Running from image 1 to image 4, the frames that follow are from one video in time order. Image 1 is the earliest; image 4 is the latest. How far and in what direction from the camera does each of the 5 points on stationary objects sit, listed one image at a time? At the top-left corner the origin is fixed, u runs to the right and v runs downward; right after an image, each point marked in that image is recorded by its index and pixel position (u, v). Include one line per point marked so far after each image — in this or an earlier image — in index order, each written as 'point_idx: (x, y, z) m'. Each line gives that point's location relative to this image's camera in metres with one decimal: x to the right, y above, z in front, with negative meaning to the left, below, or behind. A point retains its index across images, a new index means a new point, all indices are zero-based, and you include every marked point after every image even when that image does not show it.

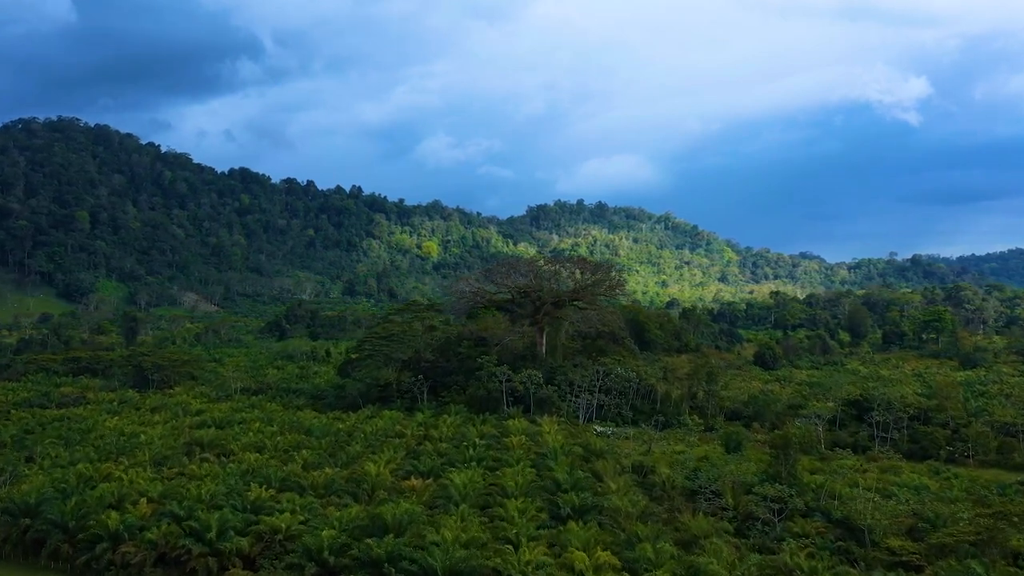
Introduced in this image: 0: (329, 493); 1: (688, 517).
0: (-4.6, -5.2, +16.6) m
1: (+4.0, -5.3, +15.1) m
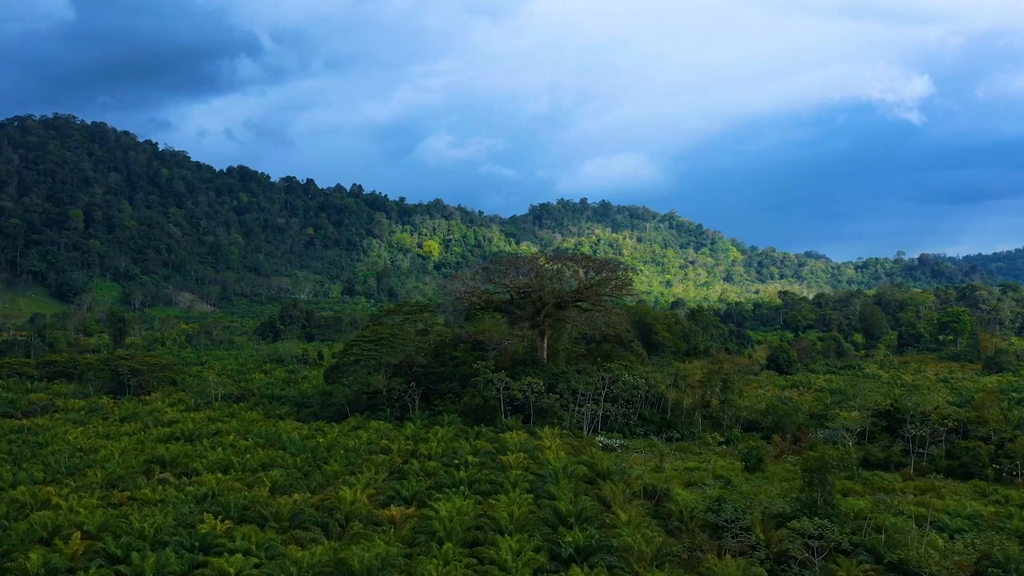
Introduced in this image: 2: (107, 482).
0: (-4.8, -5.2, +14.4) m
1: (+3.9, -5.3, +12.9) m
2: (-10.9, -5.2, +17.8) m
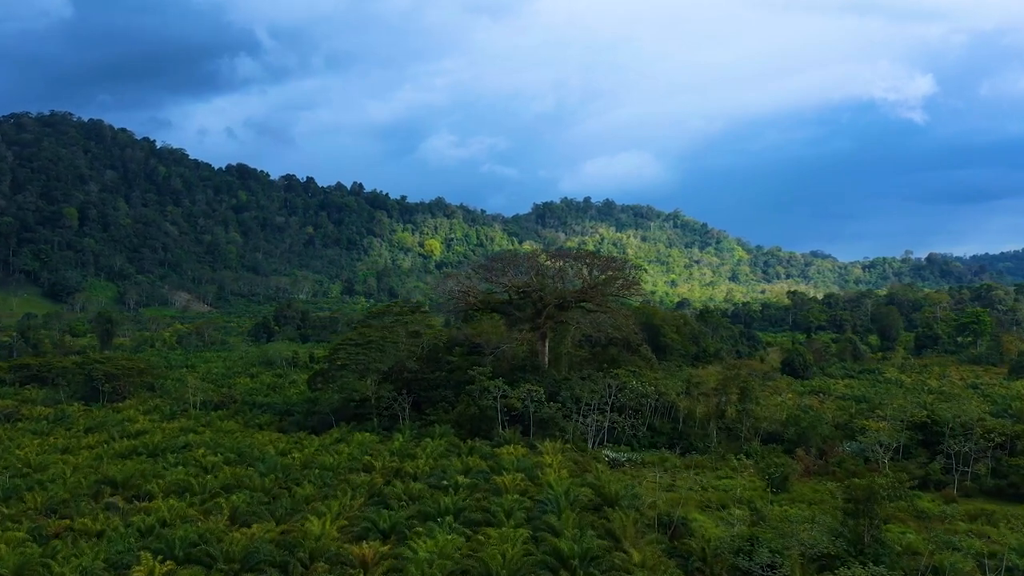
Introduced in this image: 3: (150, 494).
0: (-4.9, -5.2, +12.2) m
1: (+3.8, -5.2, +10.6) m
2: (-11.1, -5.2, +15.6) m
3: (-9.1, -5.2, +16.5) m
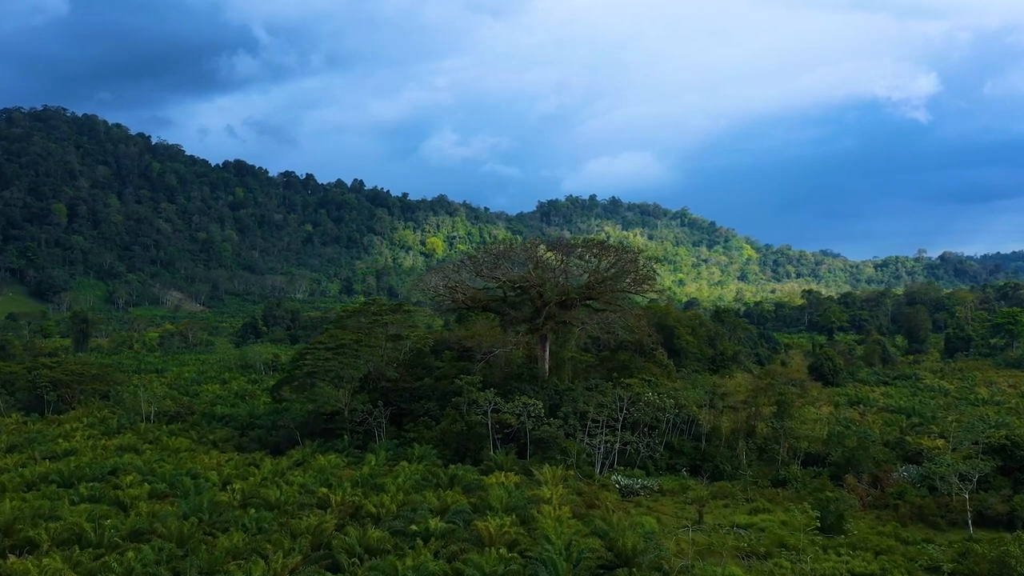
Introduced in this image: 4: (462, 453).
0: (-5.2, -5.0, +8.4) m
1: (+3.4, -5.1, +6.8) m
2: (-11.3, -5.0, +12.0) m
3: (-9.3, -5.0, +12.8) m
4: (-1.6, -5.0, +19.9) m
